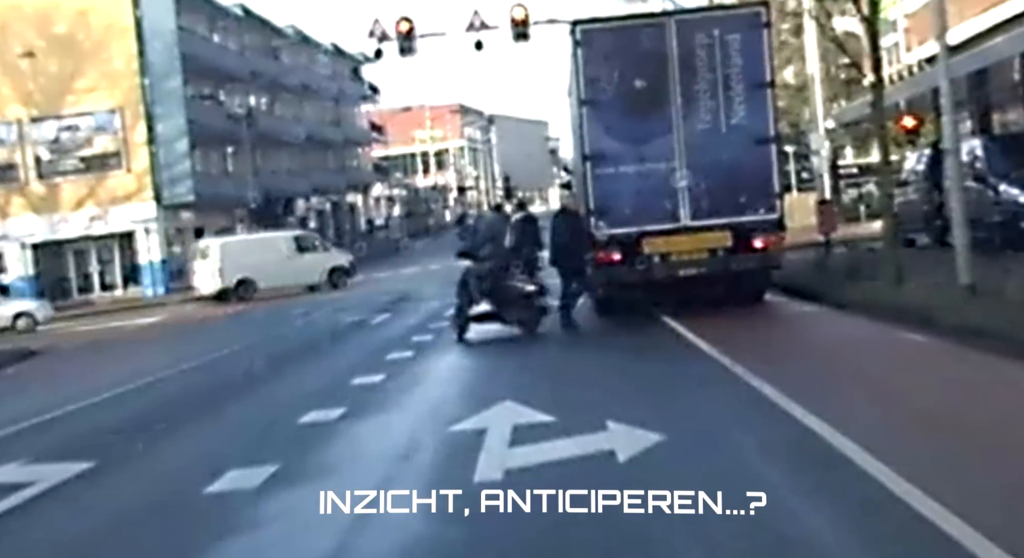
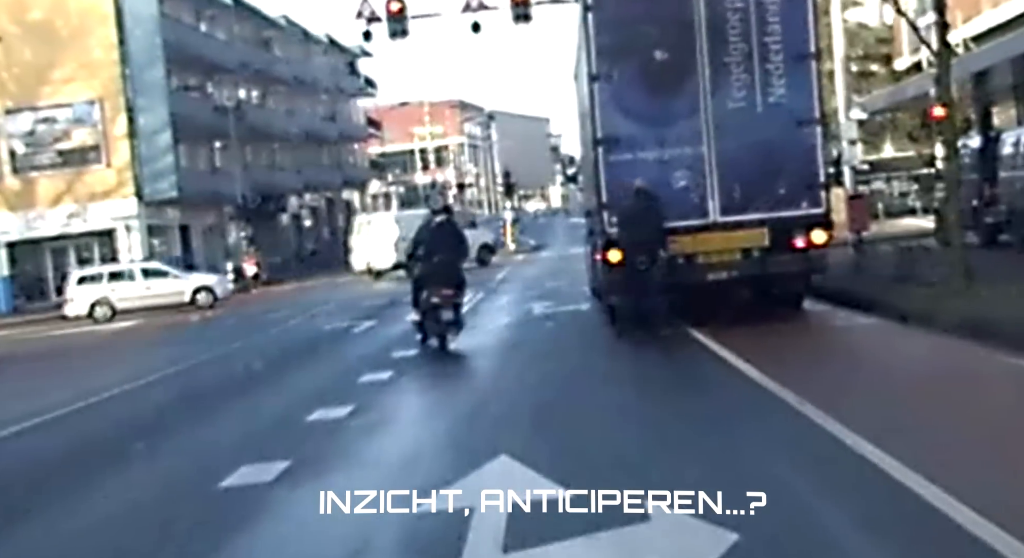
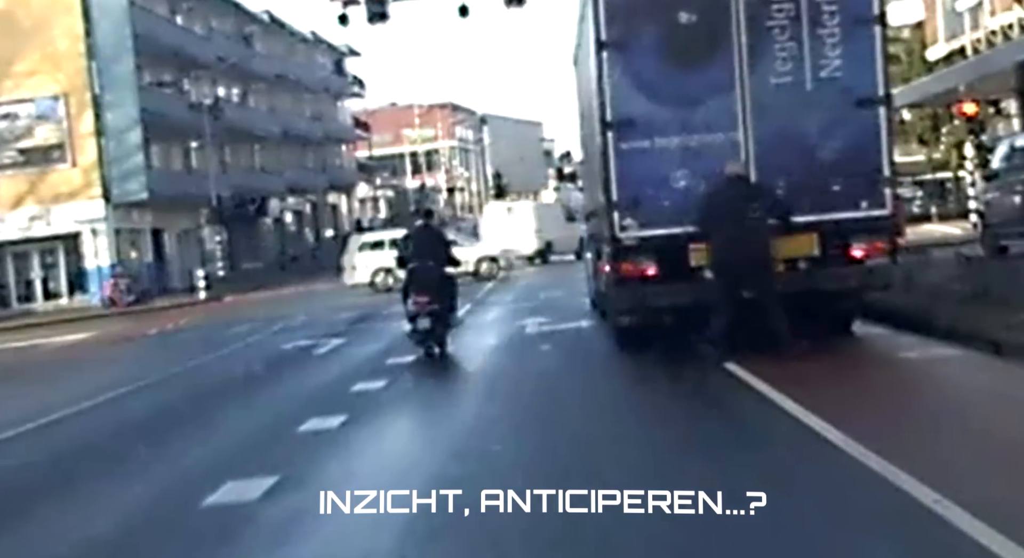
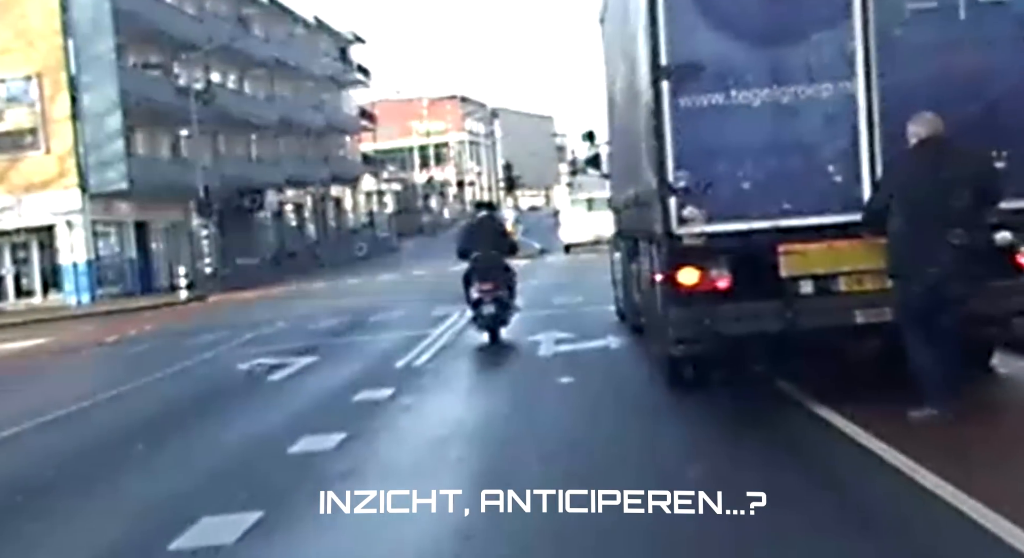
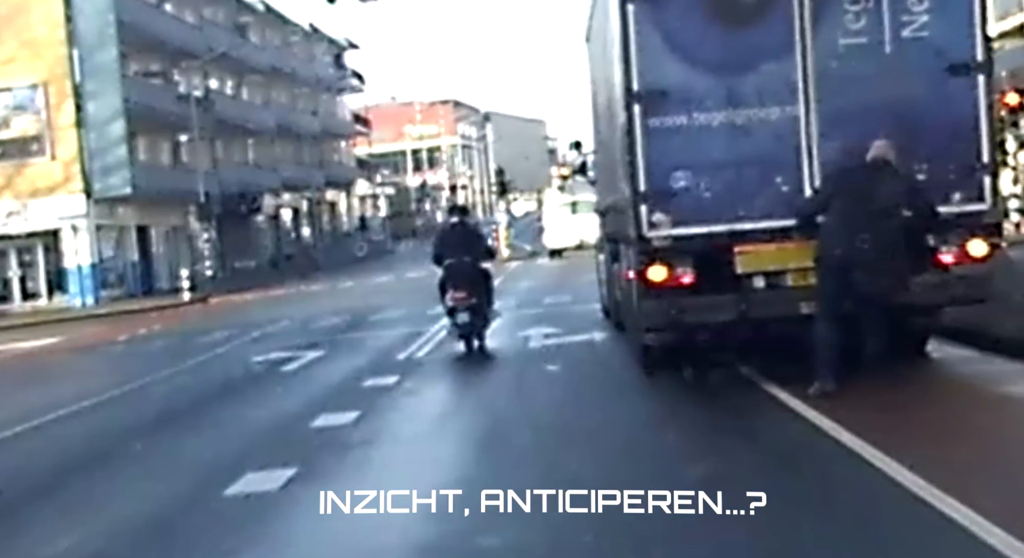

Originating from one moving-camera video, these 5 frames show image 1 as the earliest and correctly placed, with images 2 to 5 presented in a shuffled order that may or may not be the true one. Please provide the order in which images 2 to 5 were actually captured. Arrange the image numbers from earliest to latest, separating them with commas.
2, 3, 5, 4
